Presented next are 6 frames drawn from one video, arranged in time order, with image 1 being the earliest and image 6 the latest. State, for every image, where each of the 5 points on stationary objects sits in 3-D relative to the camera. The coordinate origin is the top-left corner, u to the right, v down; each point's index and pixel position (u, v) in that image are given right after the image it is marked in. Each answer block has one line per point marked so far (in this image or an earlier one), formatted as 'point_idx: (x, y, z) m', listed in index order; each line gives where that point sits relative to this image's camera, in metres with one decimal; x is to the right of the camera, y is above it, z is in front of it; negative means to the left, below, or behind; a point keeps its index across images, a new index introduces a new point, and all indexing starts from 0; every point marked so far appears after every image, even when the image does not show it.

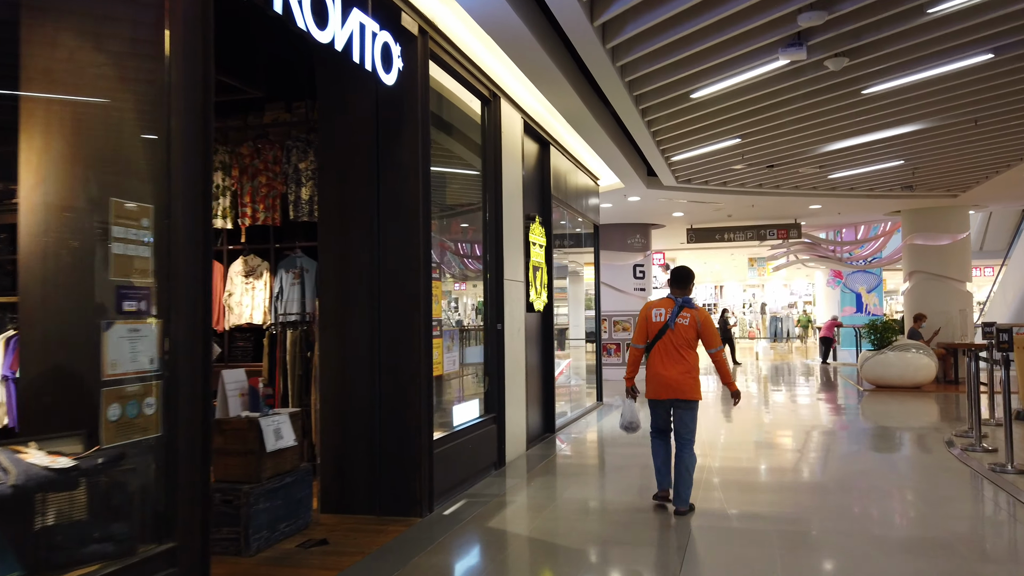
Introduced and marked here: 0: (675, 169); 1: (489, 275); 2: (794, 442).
0: (+2.0, +1.5, +8.5) m
1: (-0.2, +0.1, +5.2) m
2: (+3.5, -1.9, +8.6) m
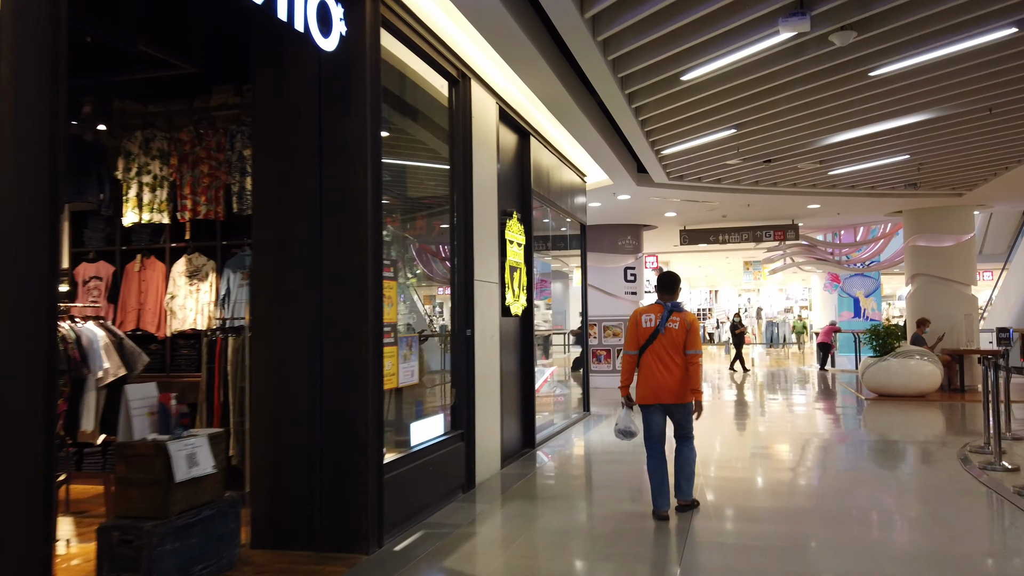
0: (+1.8, +1.4, +8.0) m
1: (-0.4, +0.1, +4.7) m
2: (+3.3, -1.9, +8.1) m
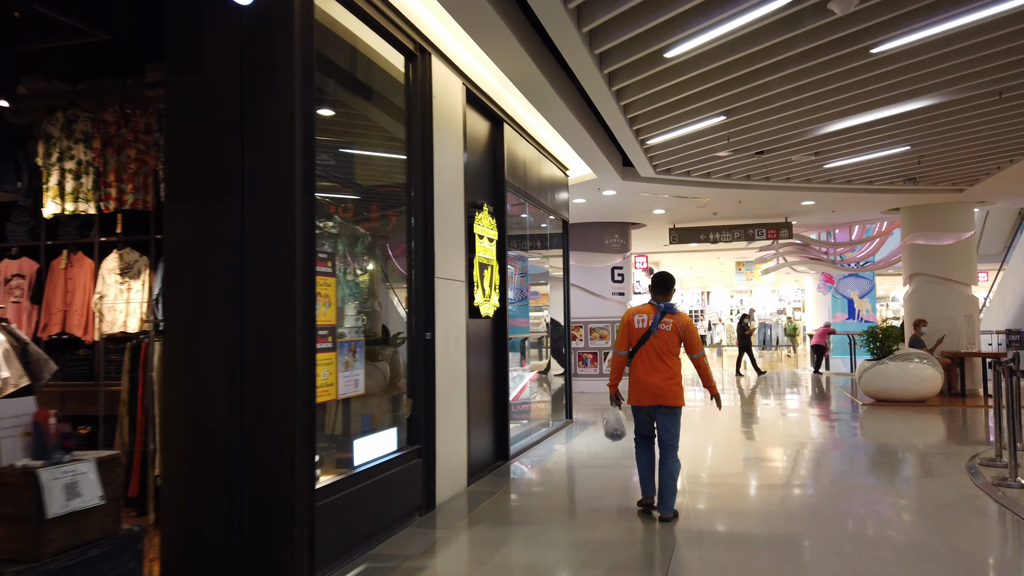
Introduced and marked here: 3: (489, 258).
0: (+1.5, +1.4, +7.5) m
1: (-0.6, +0.1, +4.2) m
2: (+3.1, -1.9, +7.7) m
3: (-0.2, +0.2, +5.3) m
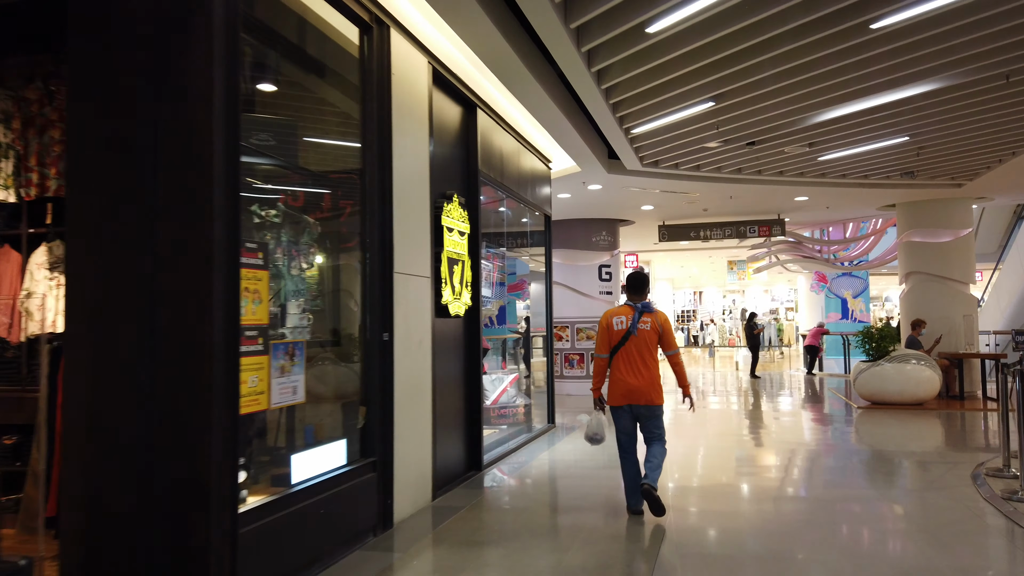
0: (+1.3, +1.5, +7.2) m
1: (-0.8, +0.1, +3.8) m
2: (+2.9, -1.9, +7.3) m
3: (-0.4, +0.2, +4.9) m
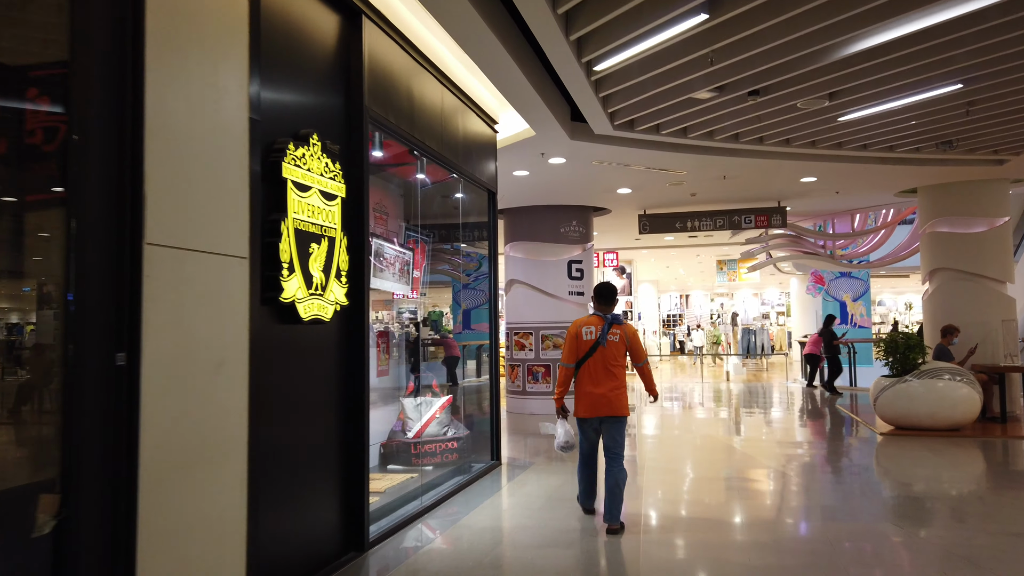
0: (+0.8, +1.5, +5.5) m
1: (-1.3, +0.2, +2.1) m
2: (+2.3, -1.9, +5.7) m
3: (-0.9, +0.3, +3.2) m
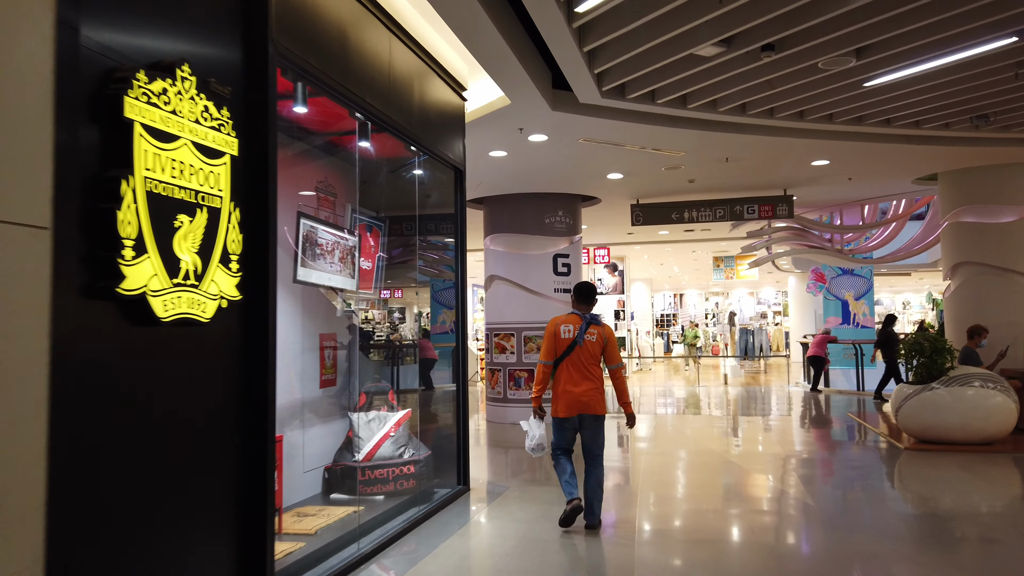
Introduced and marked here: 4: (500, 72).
0: (+0.6, +1.5, +4.7) m
1: (-1.4, +0.2, +1.3) m
2: (+2.1, -1.8, +4.9) m
3: (-1.1, +0.3, +2.4) m
4: (-0.1, +1.5, +4.8) m
